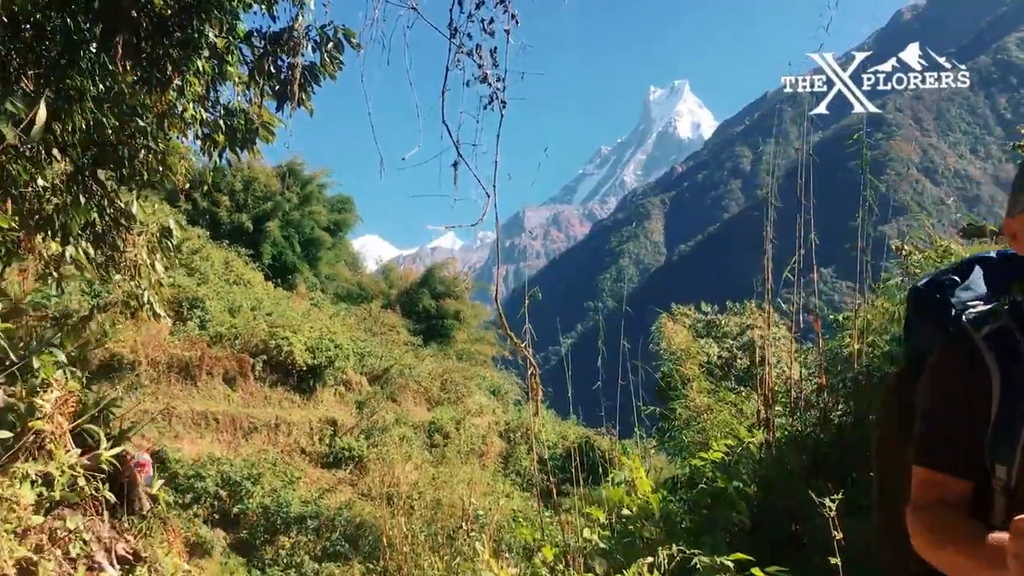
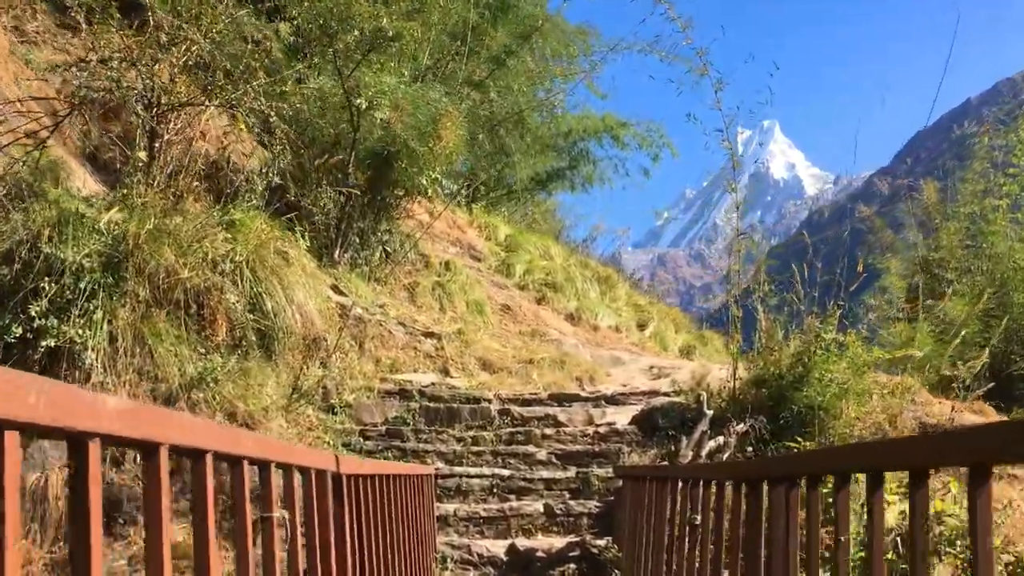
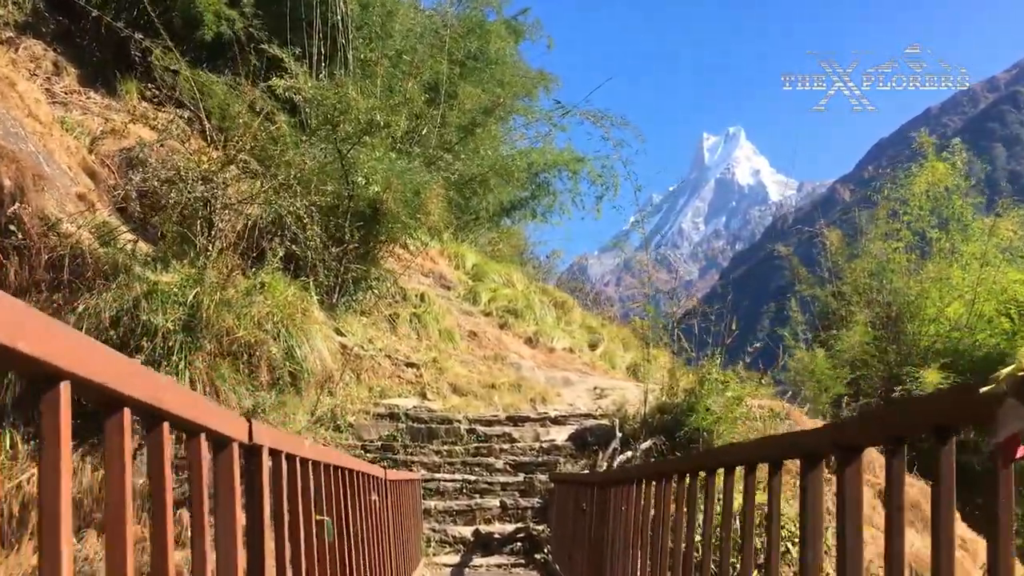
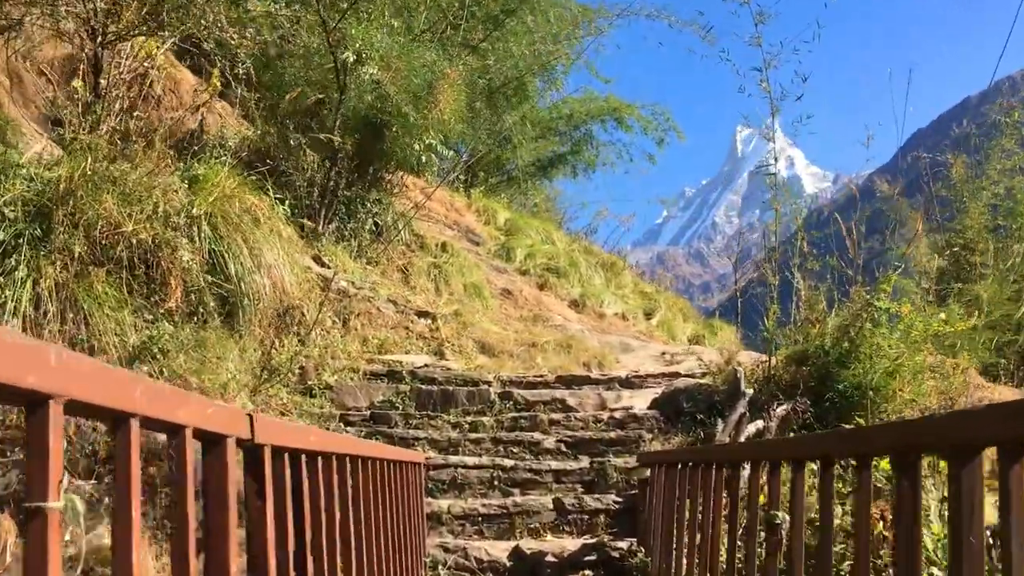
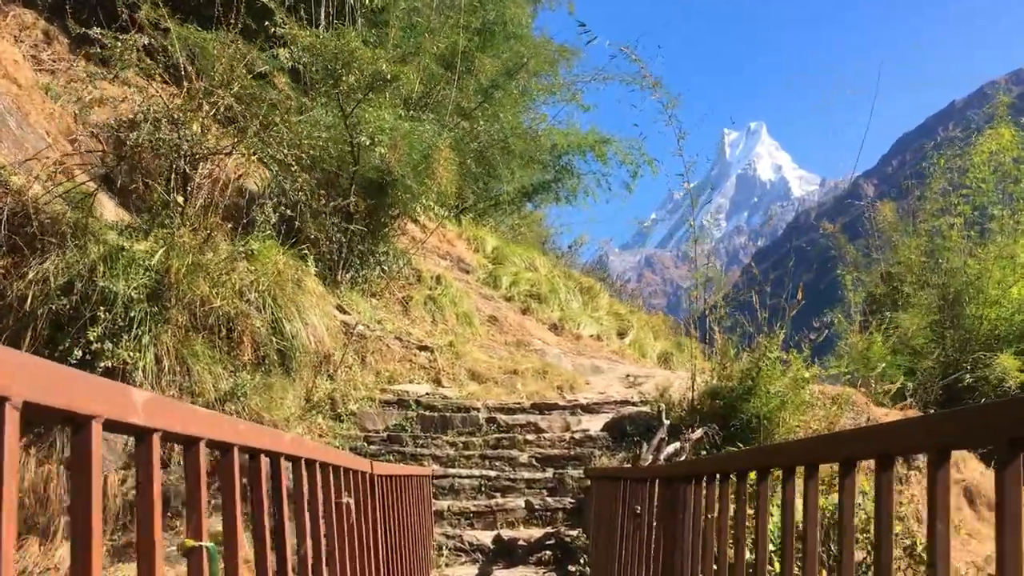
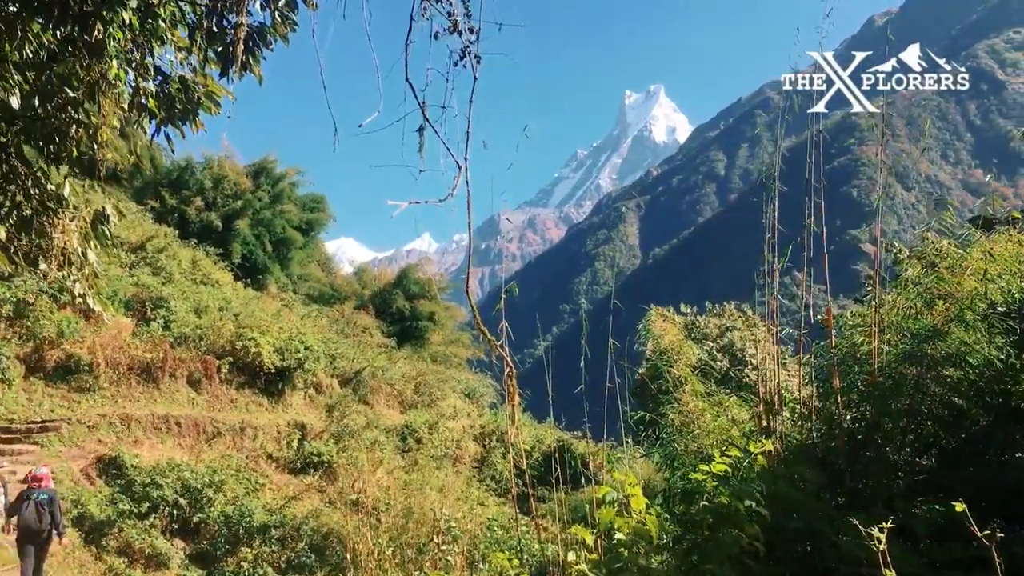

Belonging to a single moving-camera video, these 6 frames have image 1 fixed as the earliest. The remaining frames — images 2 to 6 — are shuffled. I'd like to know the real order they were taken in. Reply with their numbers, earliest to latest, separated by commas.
6, 3, 5, 2, 4
